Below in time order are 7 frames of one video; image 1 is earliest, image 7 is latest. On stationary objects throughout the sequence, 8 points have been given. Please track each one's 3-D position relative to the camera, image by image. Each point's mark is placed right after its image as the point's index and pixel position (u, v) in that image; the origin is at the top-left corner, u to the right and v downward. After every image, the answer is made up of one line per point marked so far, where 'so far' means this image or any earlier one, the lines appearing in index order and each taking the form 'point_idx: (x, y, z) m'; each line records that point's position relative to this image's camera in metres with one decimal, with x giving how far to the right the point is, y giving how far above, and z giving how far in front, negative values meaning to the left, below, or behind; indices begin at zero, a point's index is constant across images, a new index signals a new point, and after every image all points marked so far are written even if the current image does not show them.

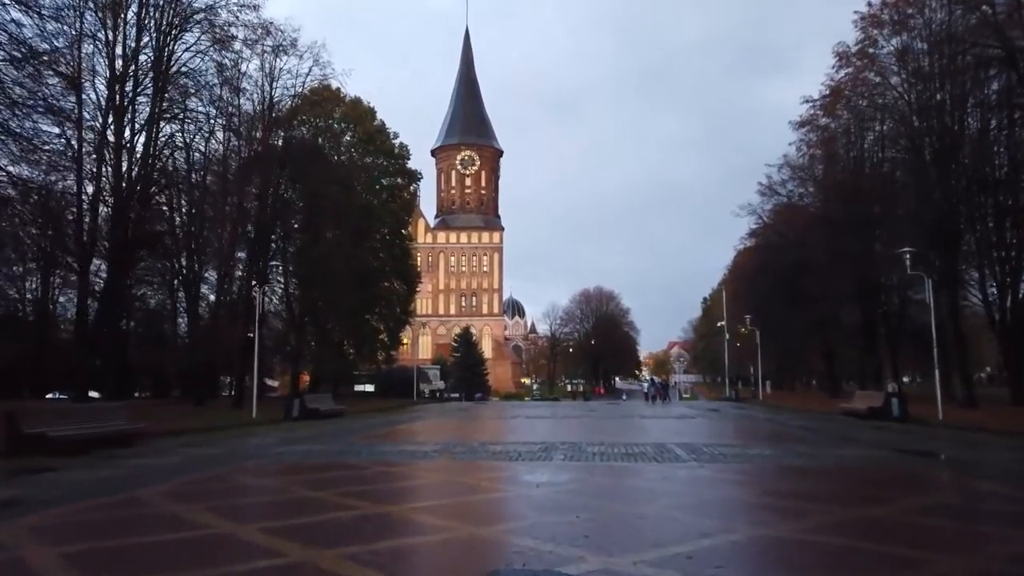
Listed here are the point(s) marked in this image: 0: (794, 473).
0: (+4.6, -3.0, +12.0) m
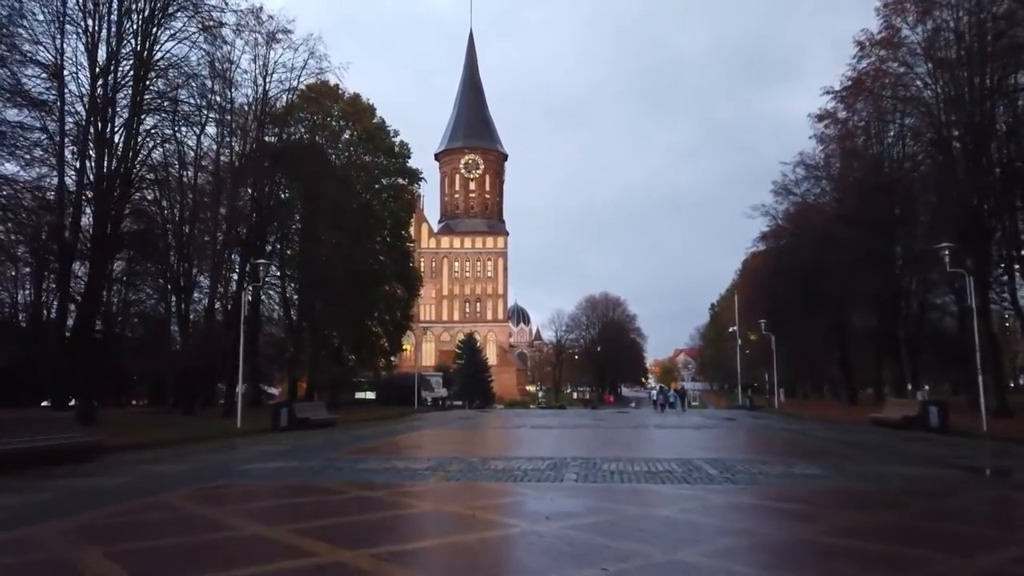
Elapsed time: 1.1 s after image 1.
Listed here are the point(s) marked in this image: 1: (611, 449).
0: (+4.6, -2.9, +10.4) m
1: (+2.1, -4.0, +18.1) m
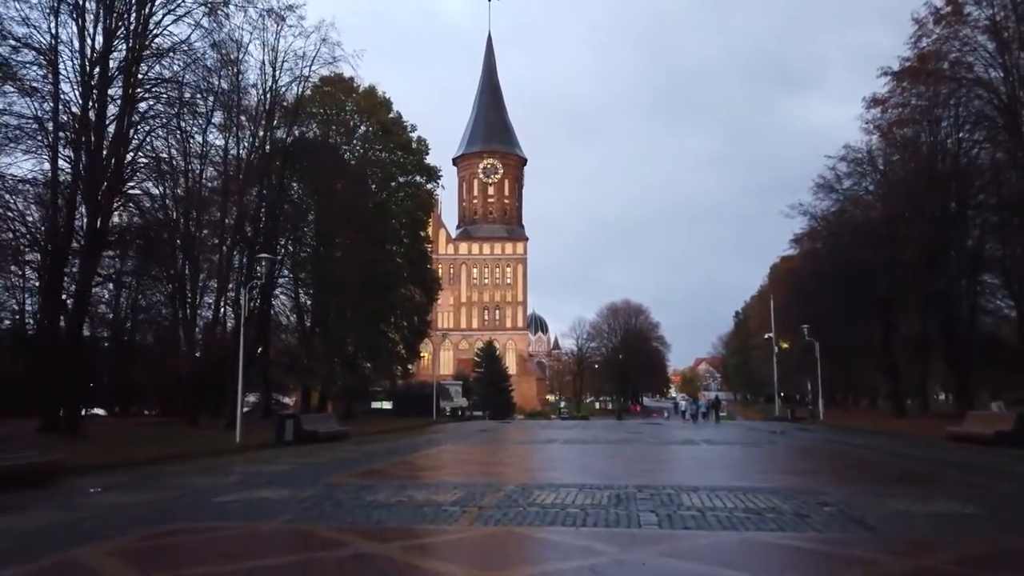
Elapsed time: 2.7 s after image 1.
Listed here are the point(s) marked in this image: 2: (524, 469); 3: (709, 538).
0: (+5.2, -2.7, +7.9) m
1: (+2.8, -3.9, +15.7) m
2: (+0.2, -4.0, +15.9) m
3: (+2.0, -2.5, +7.5) m
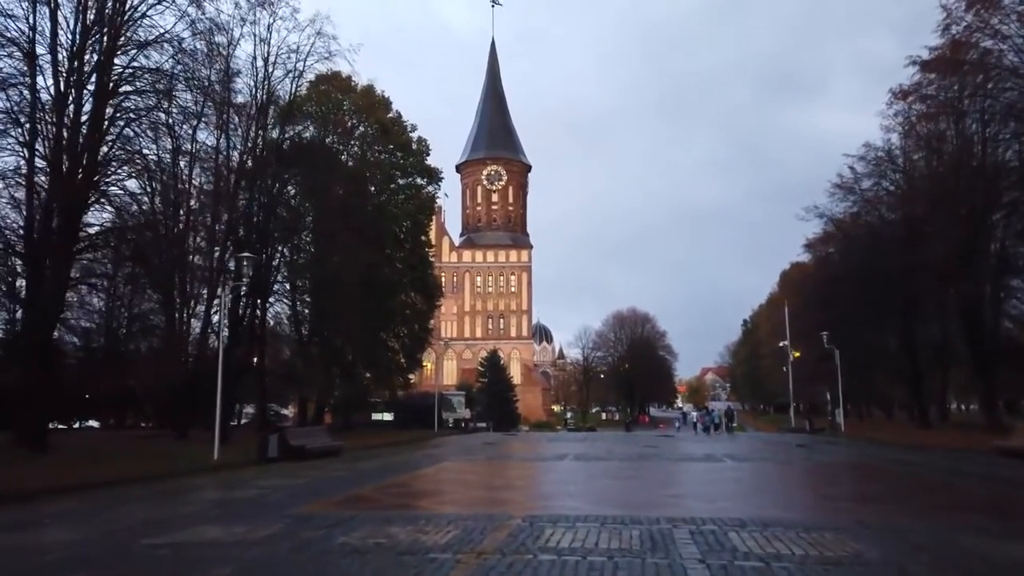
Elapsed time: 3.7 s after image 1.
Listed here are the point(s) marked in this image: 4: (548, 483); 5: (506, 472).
0: (+5.3, -2.6, +6.3) m
1: (+2.9, -3.9, +14.0) m
2: (+0.4, -4.0, +14.3) m
3: (+2.0, -2.4, +5.9) m
4: (+0.8, -4.3, +16.1) m
5: (-0.2, -4.8, +19.2) m
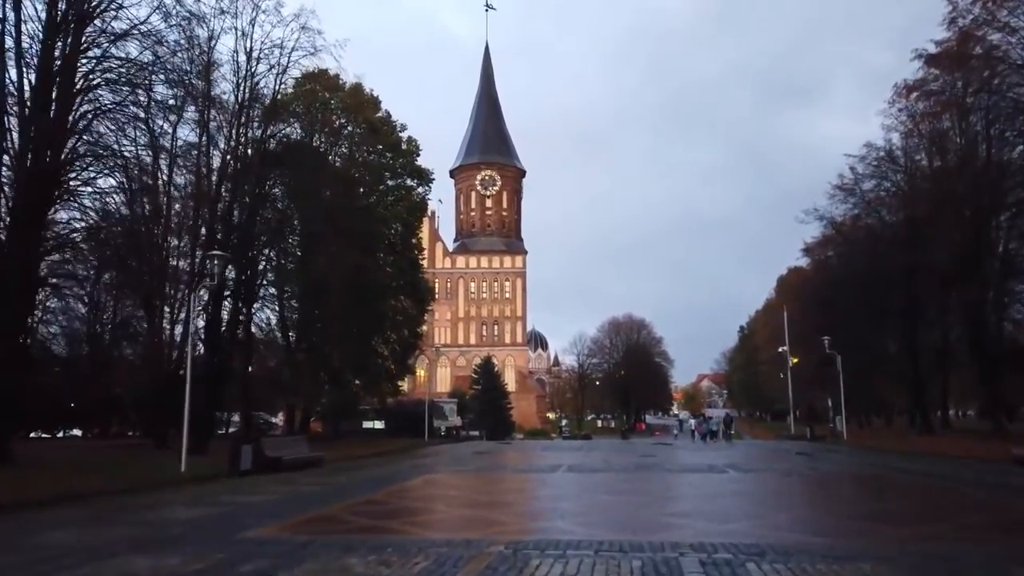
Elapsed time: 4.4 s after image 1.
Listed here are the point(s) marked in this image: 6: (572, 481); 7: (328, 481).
0: (+5.1, -2.5, +5.3) m
1: (+2.7, -3.8, +13.0) m
2: (+0.1, -4.0, +13.2) m
3: (+1.9, -2.3, +4.9) m
4: (+0.6, -4.2, +15.0) m
5: (-0.4, -4.8, +18.2) m
6: (+1.5, -4.6, +17.8) m
7: (-4.7, -4.9, +18.9) m
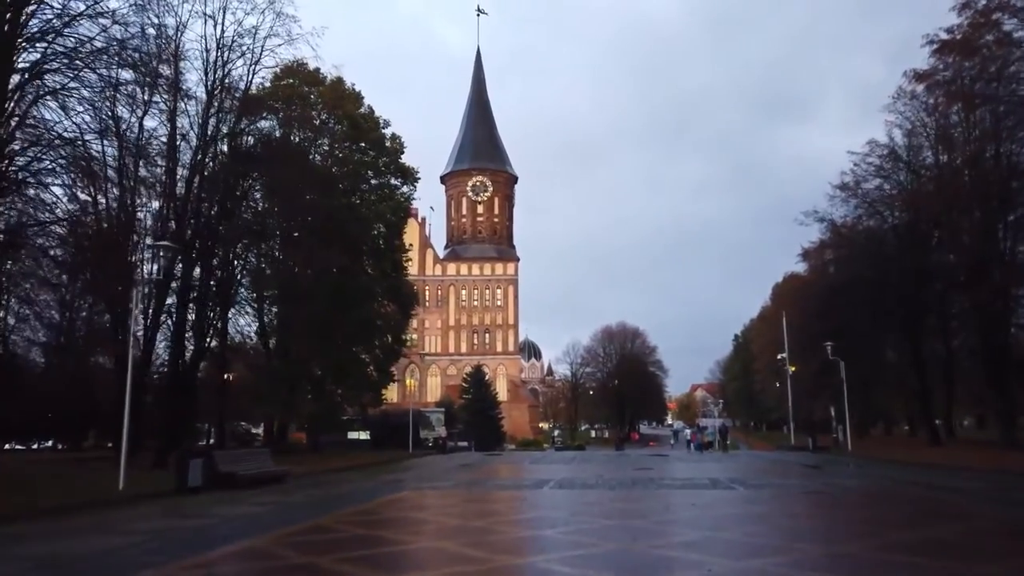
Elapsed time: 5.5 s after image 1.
0: (+4.8, -2.3, +3.7) m
1: (+2.4, -3.7, +11.4) m
2: (-0.2, -3.8, +11.6) m
3: (+1.6, -2.0, +3.3) m
4: (+0.2, -4.1, +13.4) m
5: (-0.8, -4.7, +16.5) m
6: (+1.1, -4.6, +16.1) m
7: (-5.1, -4.8, +17.2) m
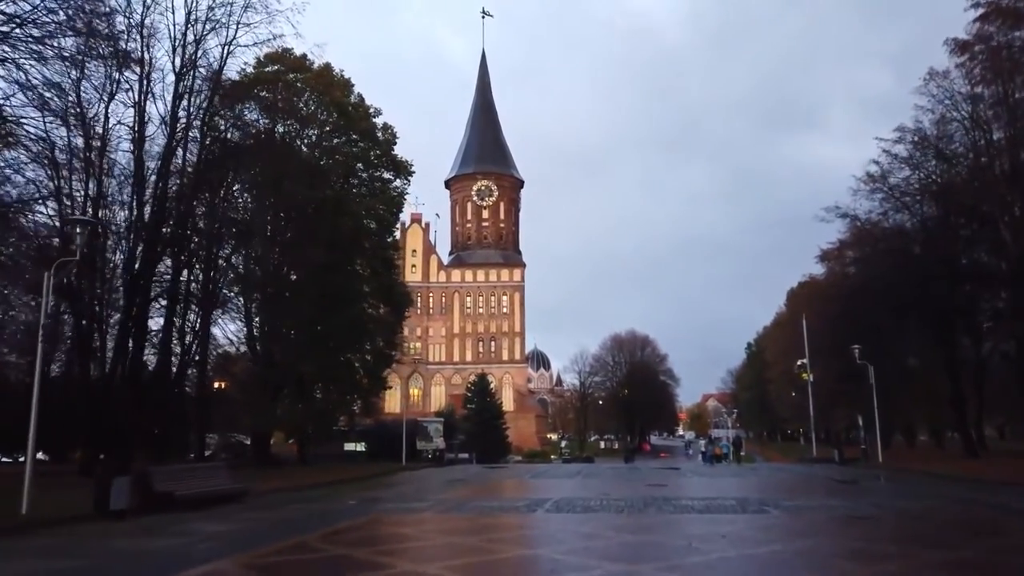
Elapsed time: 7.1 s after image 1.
0: (+4.5, -1.8, +1.3) m
1: (+2.2, -3.4, +9.0) m
2: (-0.4, -3.5, +9.2) m
3: (+1.3, -1.6, +0.9) m
4: (0.0, -3.9, +11.0) m
5: (-1.0, -4.5, +14.1) m
6: (+0.9, -4.3, +13.7) m
7: (-5.2, -4.6, +14.9) m
